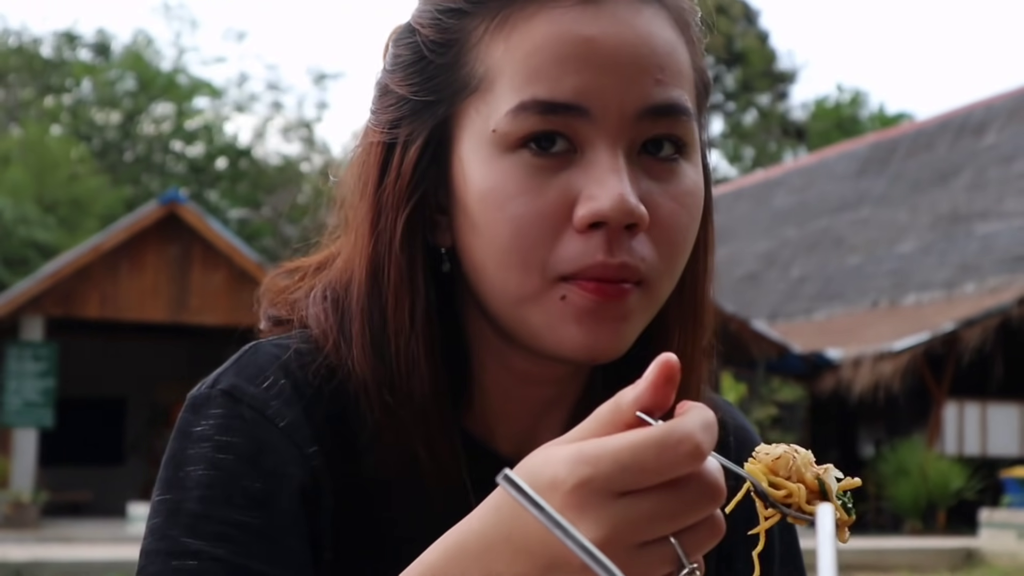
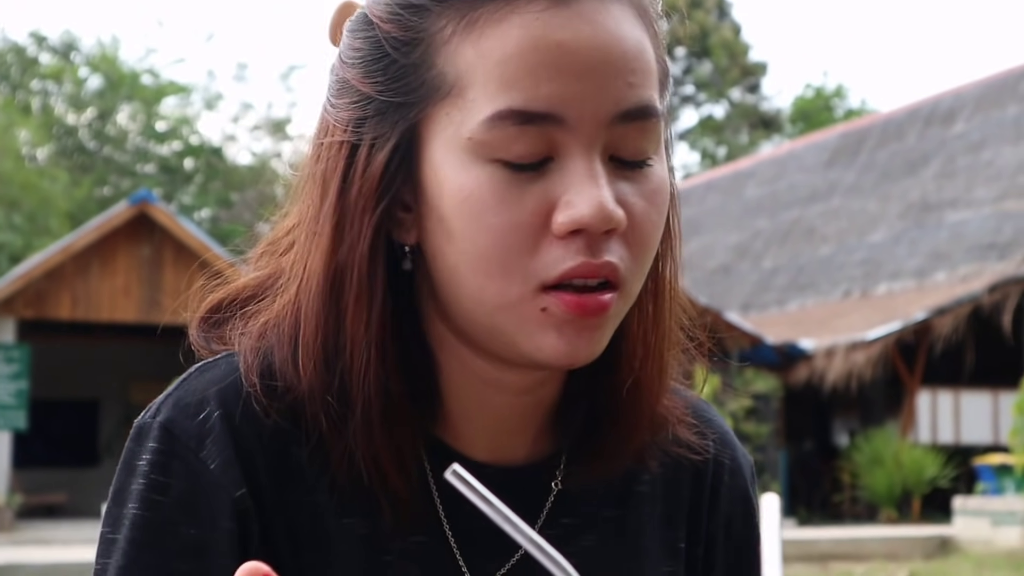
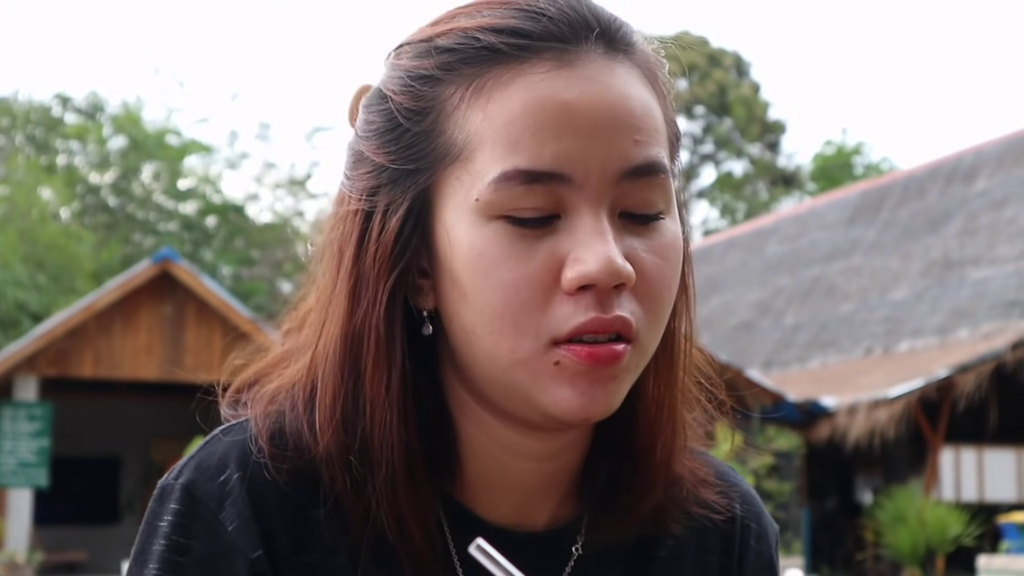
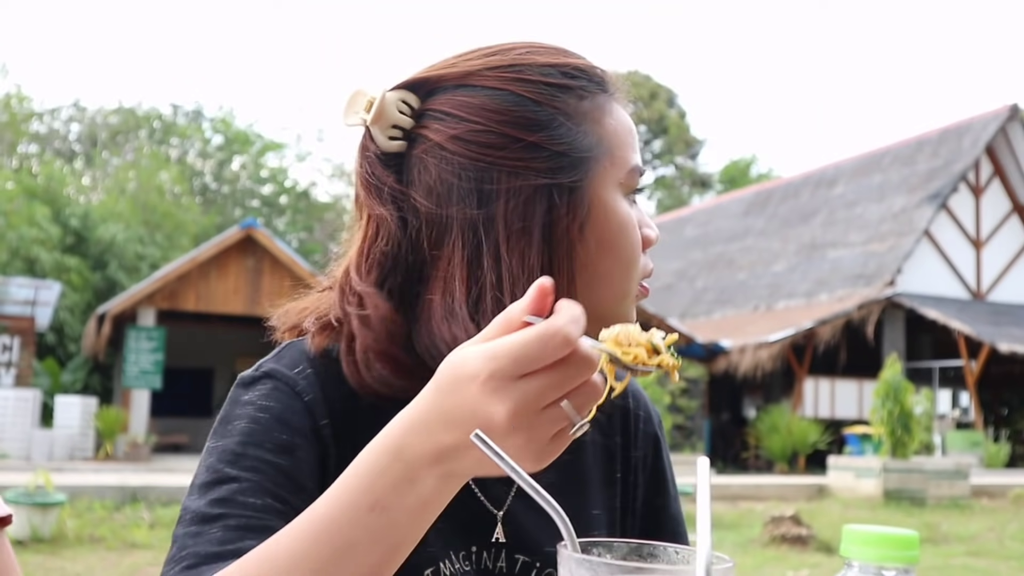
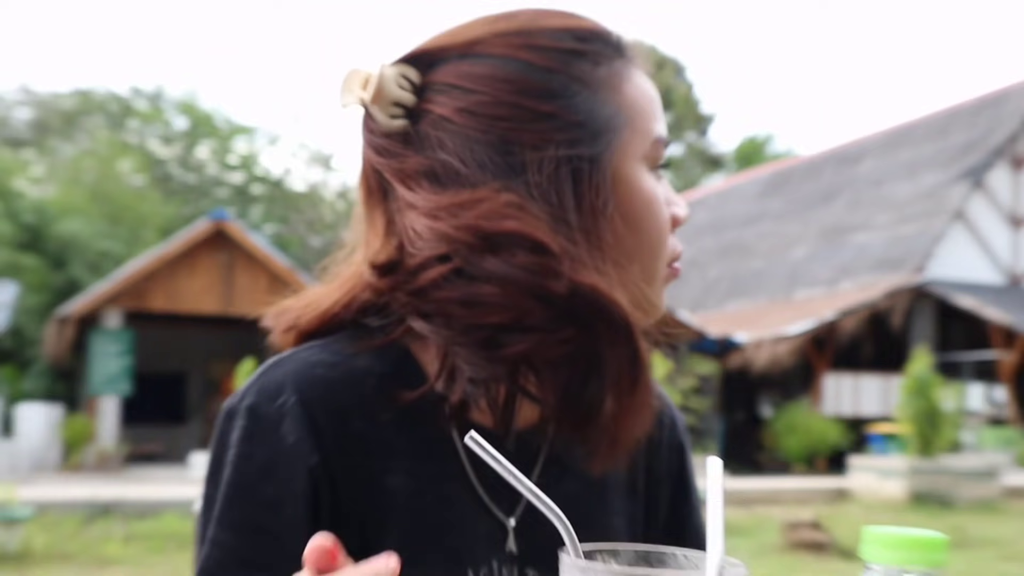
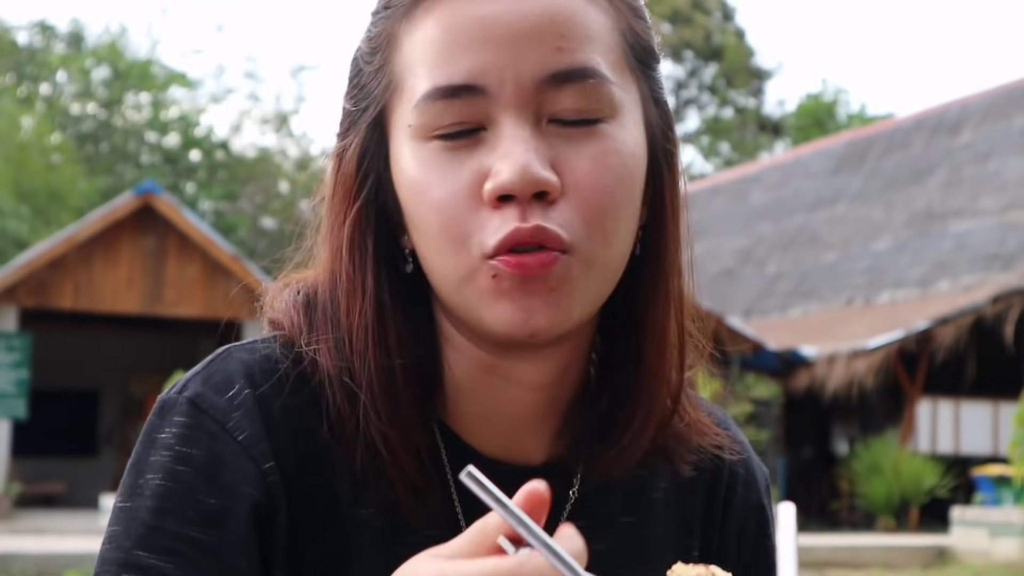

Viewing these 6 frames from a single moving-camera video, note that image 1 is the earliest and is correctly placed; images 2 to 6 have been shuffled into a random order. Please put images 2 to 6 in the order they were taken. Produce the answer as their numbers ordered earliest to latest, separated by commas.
6, 3, 2, 5, 4
